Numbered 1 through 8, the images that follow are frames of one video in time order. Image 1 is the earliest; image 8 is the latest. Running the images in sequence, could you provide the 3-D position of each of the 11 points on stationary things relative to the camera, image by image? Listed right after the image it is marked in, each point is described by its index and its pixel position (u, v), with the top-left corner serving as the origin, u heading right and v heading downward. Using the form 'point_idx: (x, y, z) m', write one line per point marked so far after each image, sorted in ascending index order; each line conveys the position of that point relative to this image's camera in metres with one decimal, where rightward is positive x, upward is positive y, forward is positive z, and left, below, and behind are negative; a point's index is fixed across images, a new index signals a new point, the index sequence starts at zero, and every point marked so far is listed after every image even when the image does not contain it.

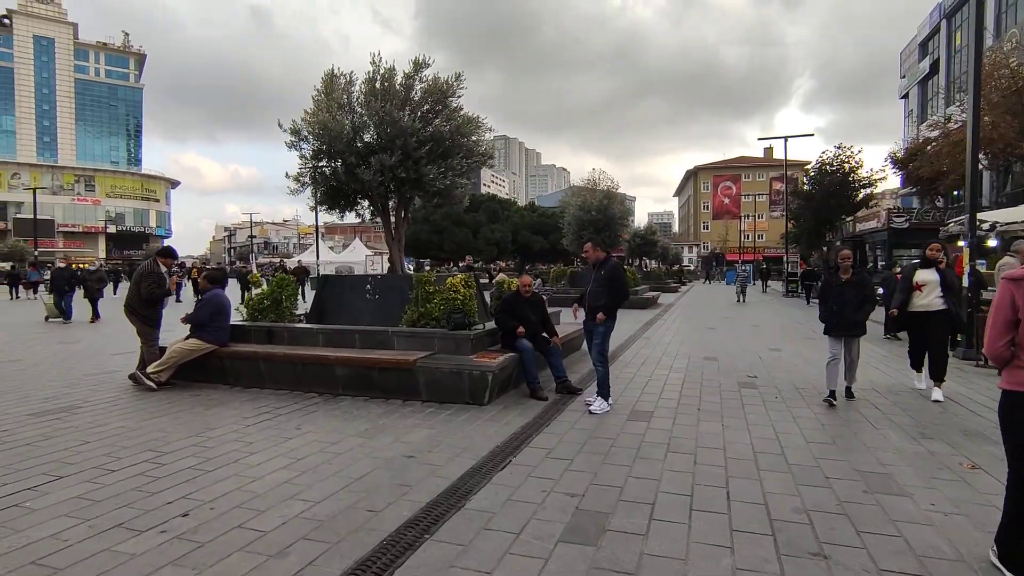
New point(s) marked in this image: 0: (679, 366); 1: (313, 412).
0: (+2.6, -1.2, +8.9) m
1: (-2.1, -1.3, +6.1) m
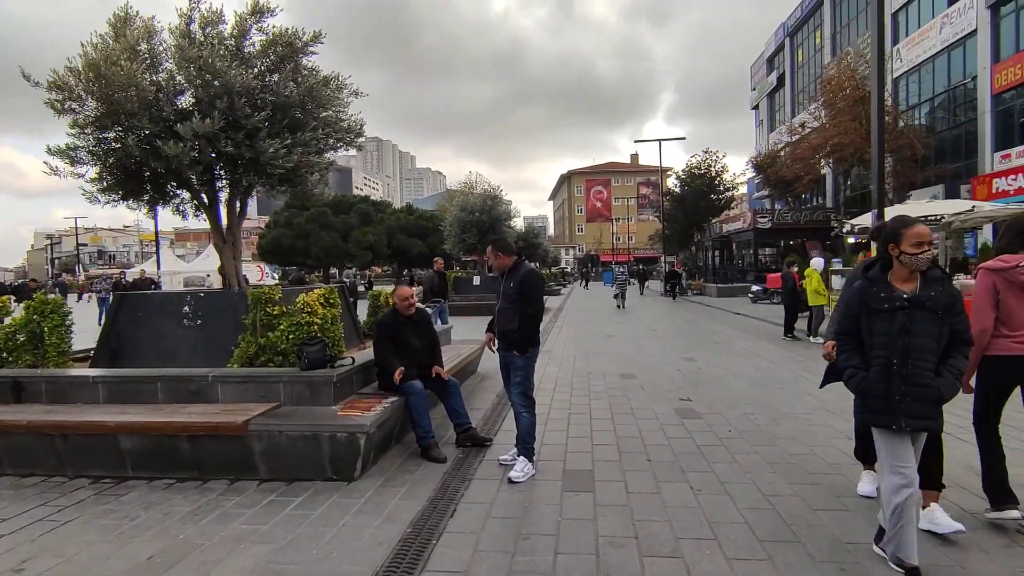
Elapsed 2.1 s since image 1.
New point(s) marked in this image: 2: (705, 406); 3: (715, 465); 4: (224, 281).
0: (+1.1, -1.3, +7.5) m
1: (-2.9, -1.5, +3.8) m
2: (+2.1, -1.3, +6.3) m
3: (+1.6, -1.4, +4.5) m
4: (-3.4, +0.1, +6.9) m
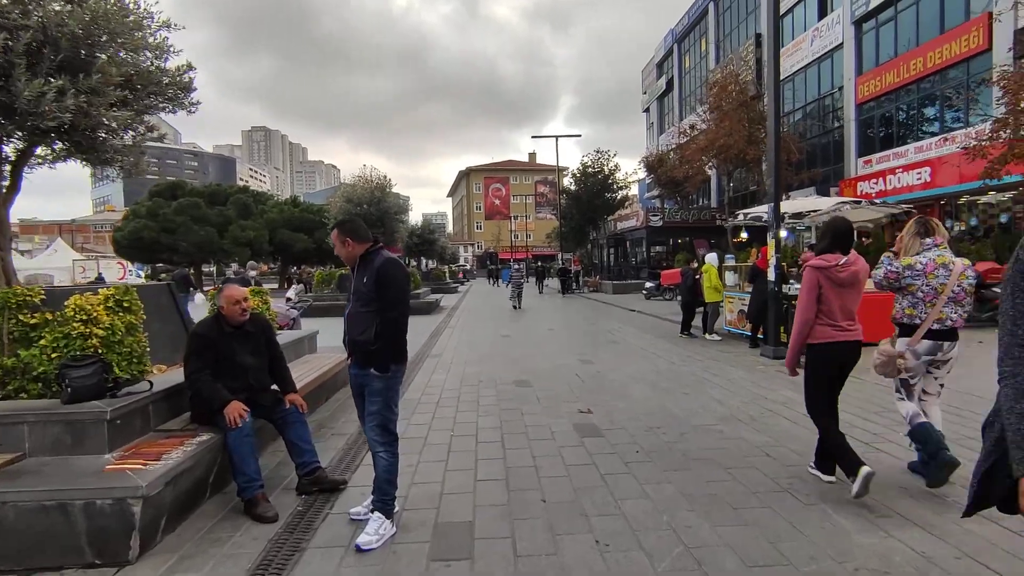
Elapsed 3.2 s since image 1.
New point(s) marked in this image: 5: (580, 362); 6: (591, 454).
0: (-0.3, -1.3, +6.5) m
1: (-3.6, -1.5, +2.1) m
2: (+0.9, -1.3, +5.5) m
3: (+0.7, -1.4, +3.6) m
4: (-4.7, +0.1, +5.1) m
5: (+1.0, -1.2, +9.0) m
6: (+0.6, -1.3, +4.6) m
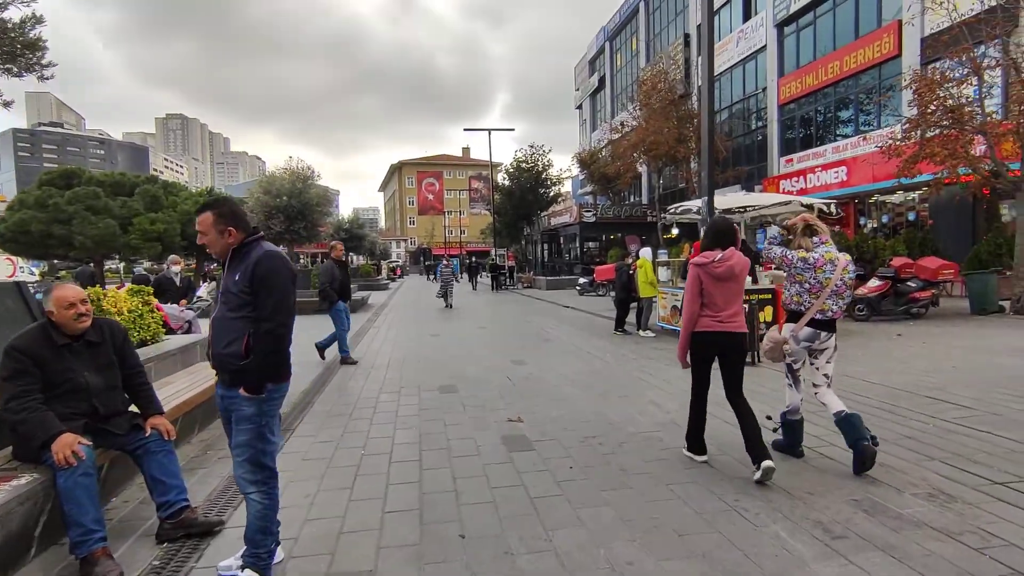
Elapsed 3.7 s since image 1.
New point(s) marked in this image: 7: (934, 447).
0: (-1.1, -1.3, +5.9) m
1: (-3.9, -1.6, +1.2) m
2: (+0.2, -1.2, +5.0) m
3: (+0.2, -1.3, +3.1) m
4: (-5.3, +0.1, +4.0) m
5: (0.0, -1.1, +8.5) m
6: (+0.1, -1.3, +4.0) m
7: (+3.2, -1.2, +4.3) m
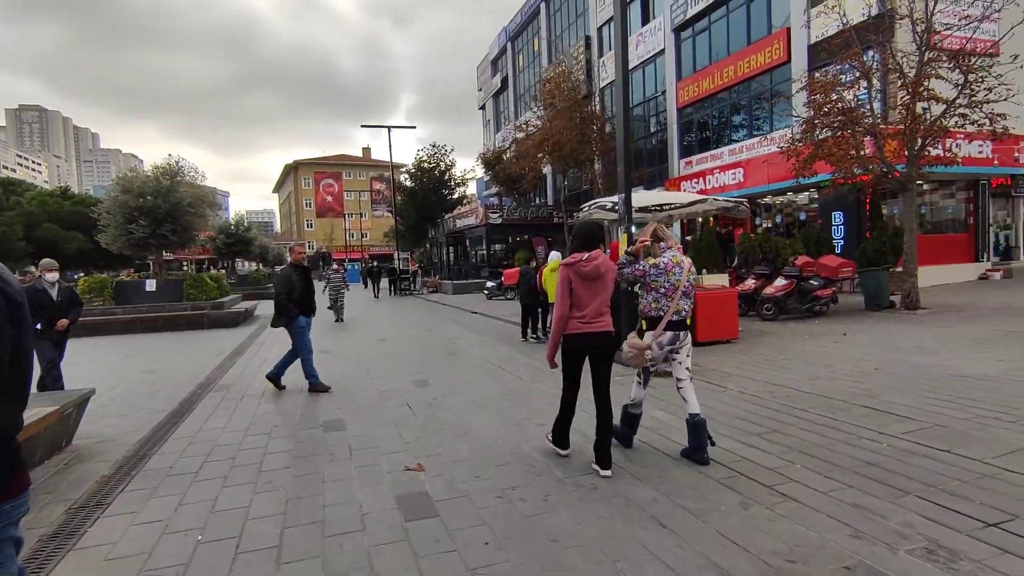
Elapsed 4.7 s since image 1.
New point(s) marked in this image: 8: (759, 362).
0: (-1.9, -1.4, +4.6) m
1: (-3.9, -1.7, -0.5) m
2: (-0.5, -1.3, +4.0) m
3: (-0.2, -1.4, +2.1) m
4: (-5.8, -0.1, +2.1) m
5: (-1.3, -1.2, +7.4) m
6: (-0.5, -1.4, +3.0) m
7: (+2.5, -1.2, +3.8) m
8: (+3.3, -1.0, +7.7) m
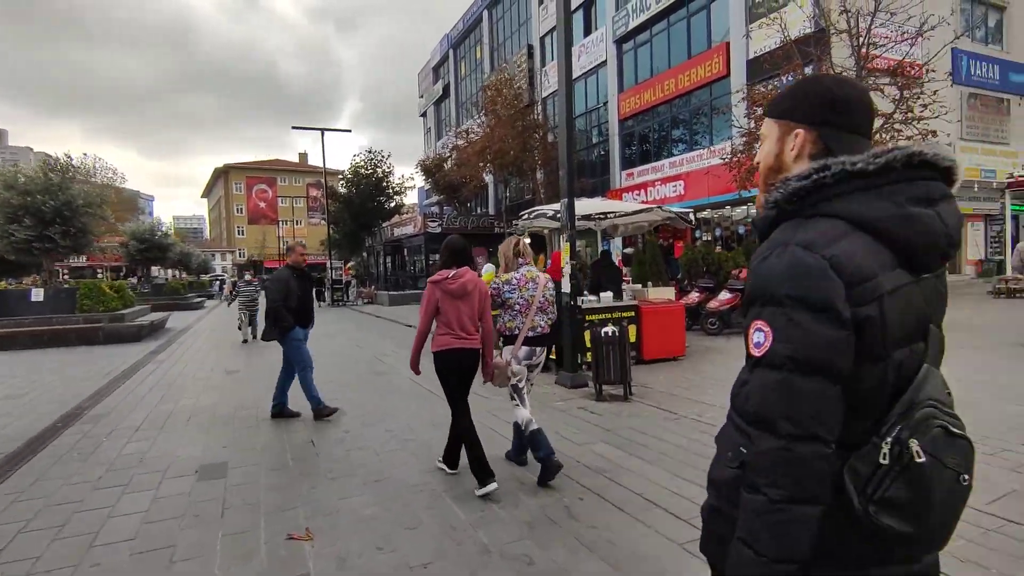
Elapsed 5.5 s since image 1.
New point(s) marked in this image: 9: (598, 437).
0: (-2.4, -1.5, +3.6) m
1: (-3.9, -1.7, -1.7) m
2: (-1.0, -1.4, +3.1) m
3: (-0.4, -1.5, +1.2) m
4: (-6.0, -0.1, +0.7) m
5: (-2.1, -1.4, +6.3) m
6: (-0.9, -1.5, +2.1) m
7: (+2.1, -1.3, +3.1) m
8: (+2.5, -1.2, +7.2) m
9: (+0.8, -1.3, +5.1) m
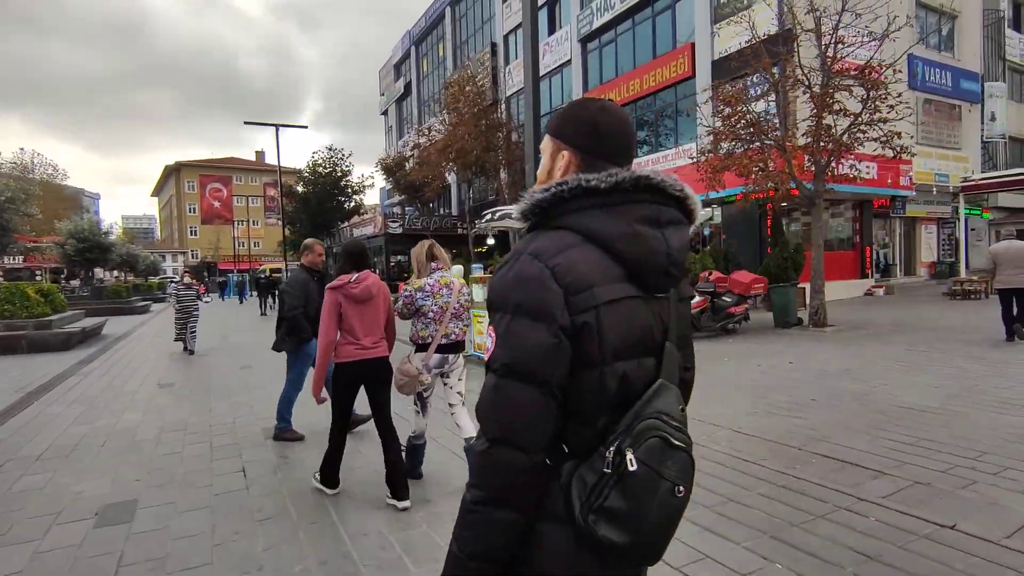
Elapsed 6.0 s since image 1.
0: (-2.6, -1.5, +2.8) m
1: (-3.8, -1.7, -2.5) m
2: (-1.1, -1.5, +2.4) m
3: (-0.5, -1.5, +0.6) m
4: (-6.0, -0.2, -0.3) m
5: (-2.5, -1.4, +5.6) m
6: (-1.0, -1.5, +1.4) m
7: (+1.9, -1.4, +2.7) m
8: (+2.0, -1.2, +6.7) m
9: (+0.5, -1.3, +4.5) m
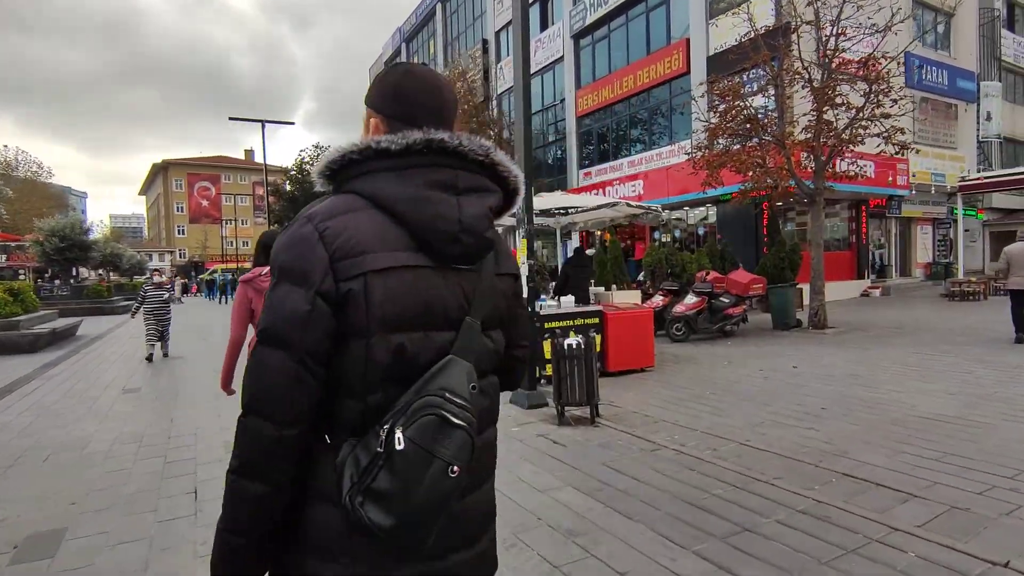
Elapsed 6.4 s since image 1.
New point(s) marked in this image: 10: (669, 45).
0: (-2.7, -1.5, +2.3) m
1: (-3.8, -1.7, -3.1) m
2: (-1.2, -1.5, +2.0) m
3: (-0.5, -1.5, +0.1) m
4: (-6.0, -0.1, -0.8) m
5: (-2.6, -1.4, +5.1) m
6: (-1.0, -1.5, +1.0) m
7: (+1.8, -1.4, +2.3) m
8: (+1.9, -1.2, +6.3) m
9: (+0.4, -1.3, +4.1) m
10: (+5.1, +7.9, +18.7) m
